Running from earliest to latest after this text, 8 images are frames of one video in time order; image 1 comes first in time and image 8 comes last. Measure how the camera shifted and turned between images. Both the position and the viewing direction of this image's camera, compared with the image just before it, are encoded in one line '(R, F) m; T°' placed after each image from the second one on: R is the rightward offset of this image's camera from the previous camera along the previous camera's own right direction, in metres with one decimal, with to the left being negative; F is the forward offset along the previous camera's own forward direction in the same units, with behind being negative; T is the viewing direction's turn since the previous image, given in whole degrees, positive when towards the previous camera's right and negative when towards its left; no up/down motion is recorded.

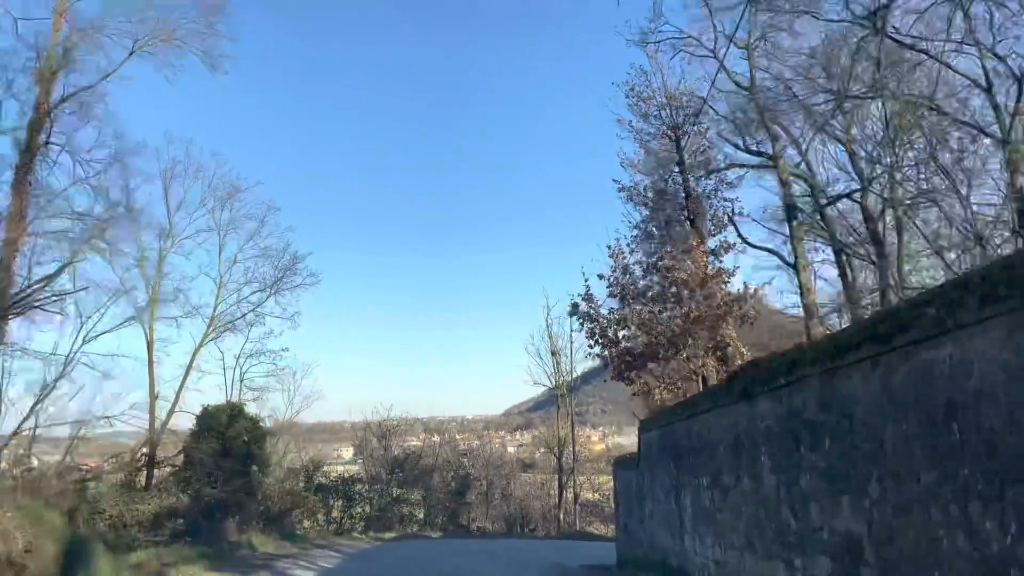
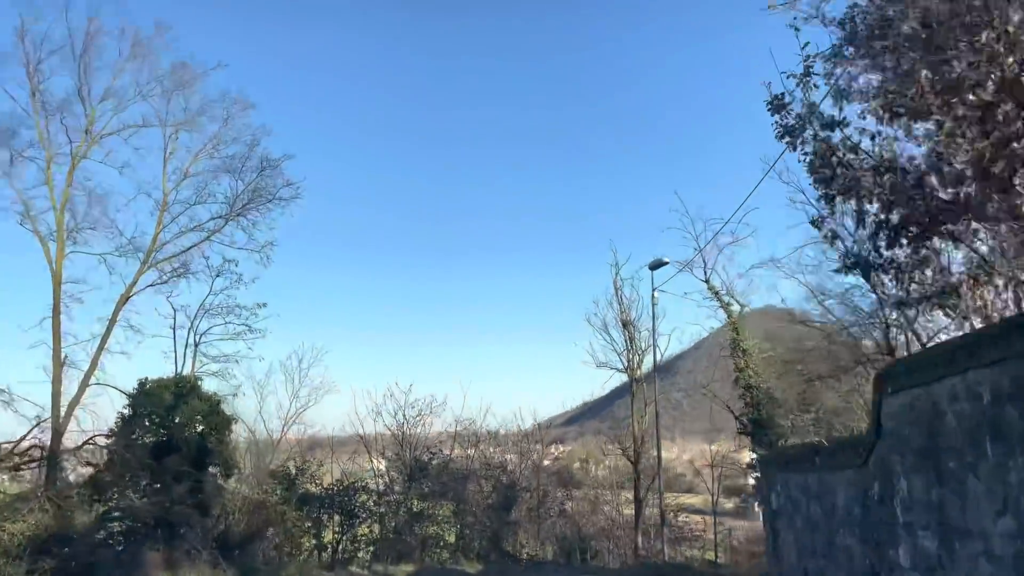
(-0.8, +7.2) m; -2°
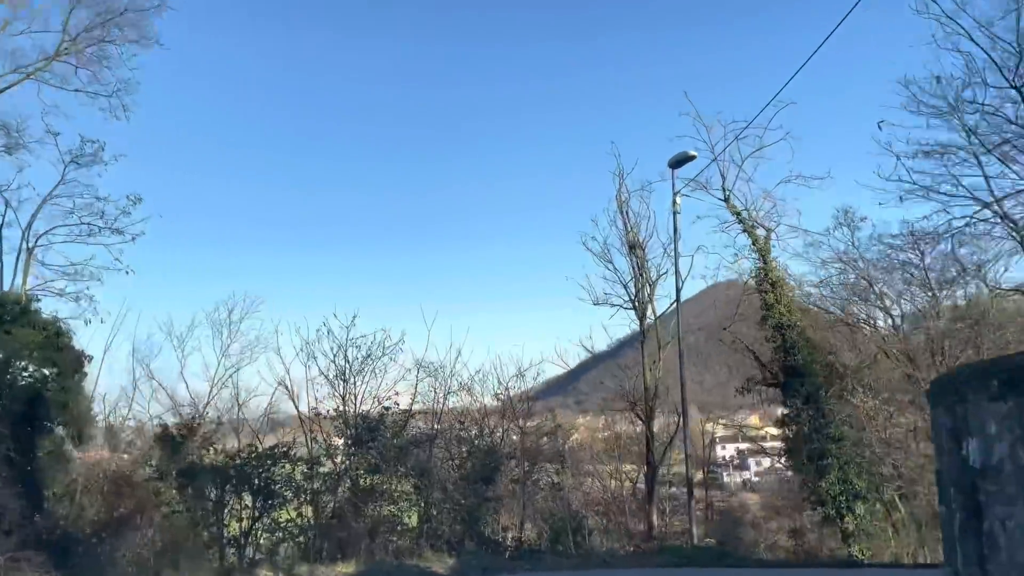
(-0.3, +5.0) m; +3°
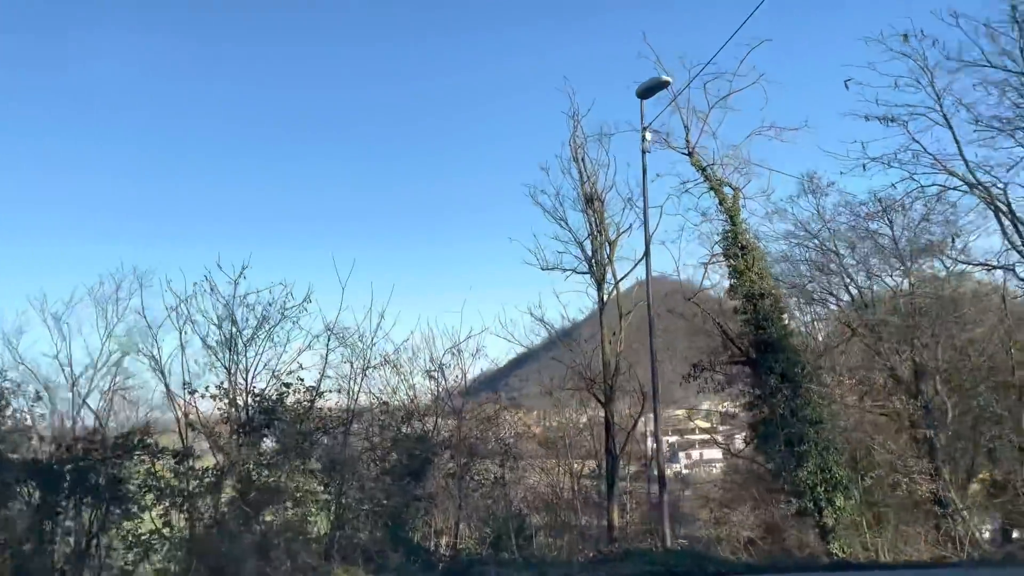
(-0.1, +2.8) m; +5°
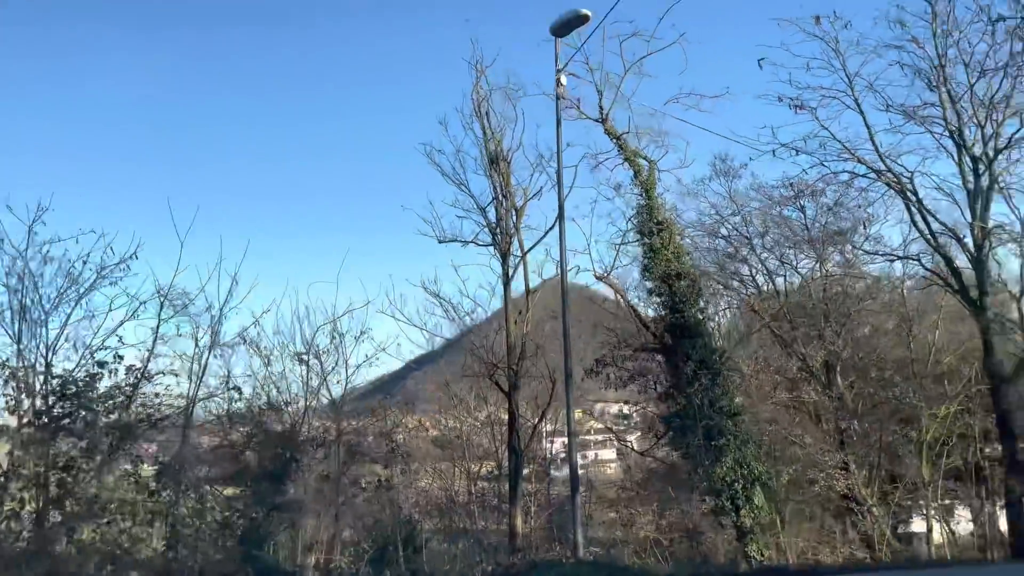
(+0.1, +2.0) m; +8°
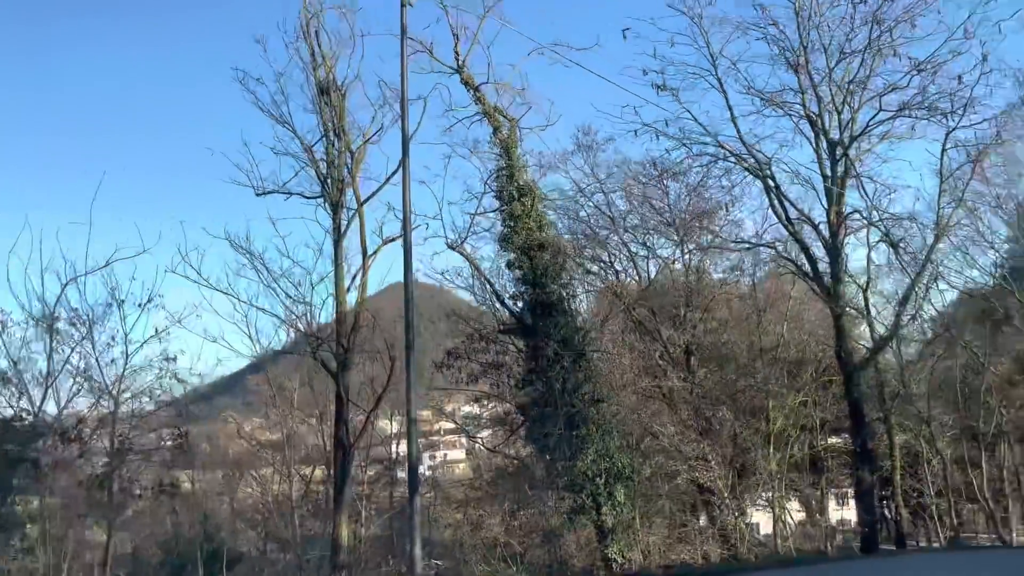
(+0.3, +2.1) m; +11°
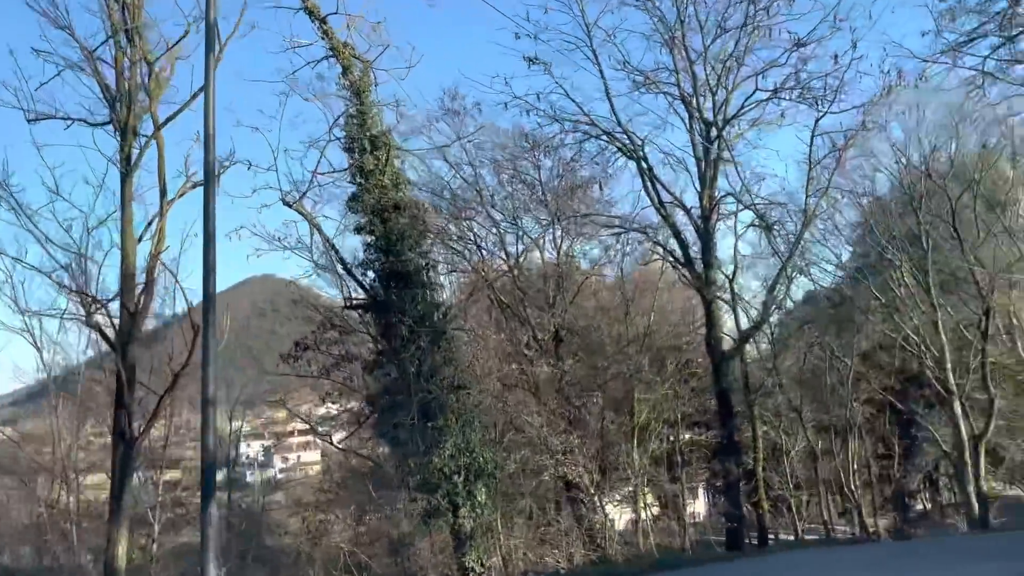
(+0.2, +1.8) m; +10°
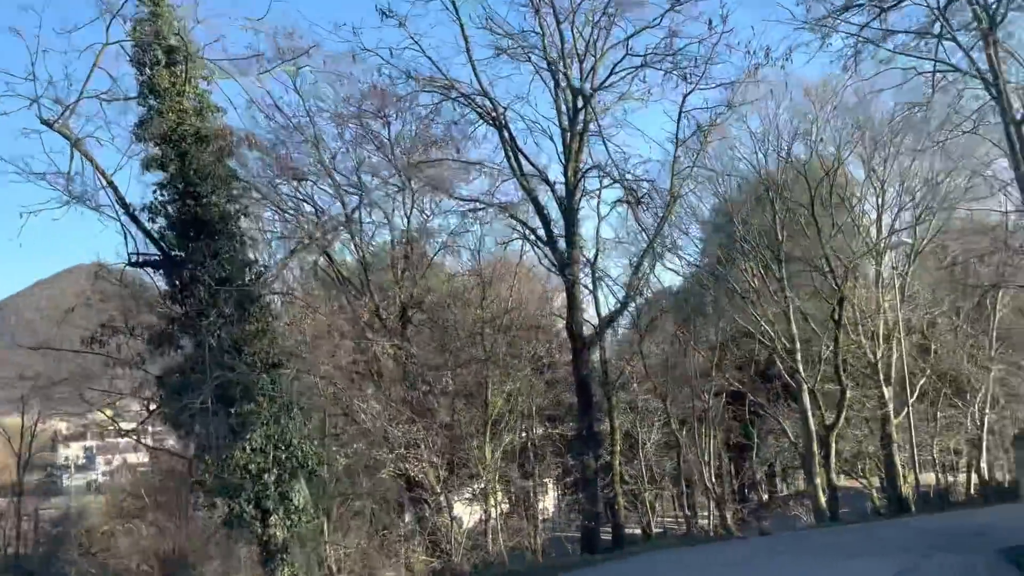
(+0.3, +1.9) m; +11°
